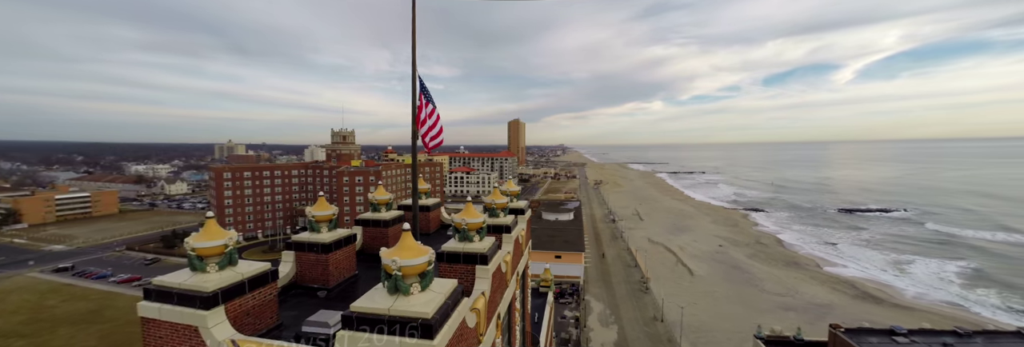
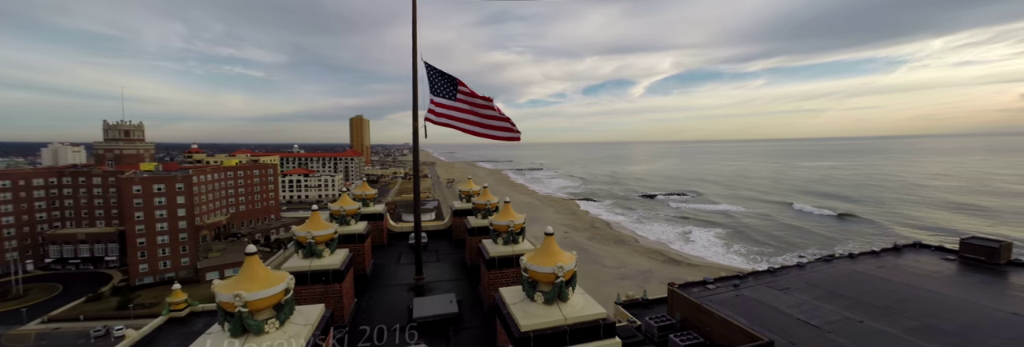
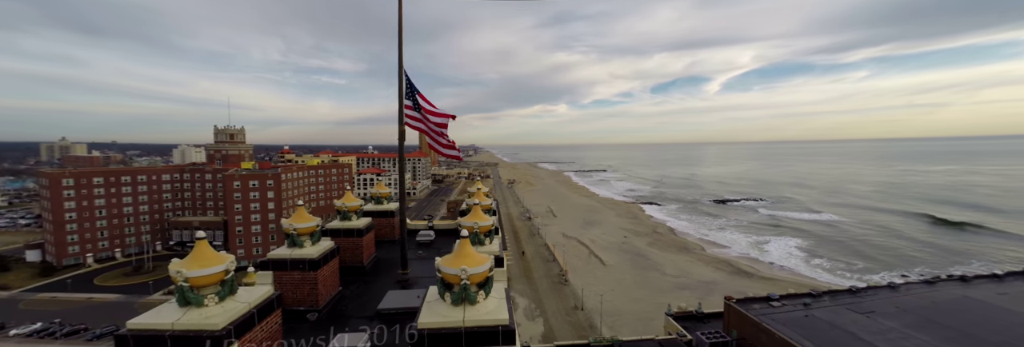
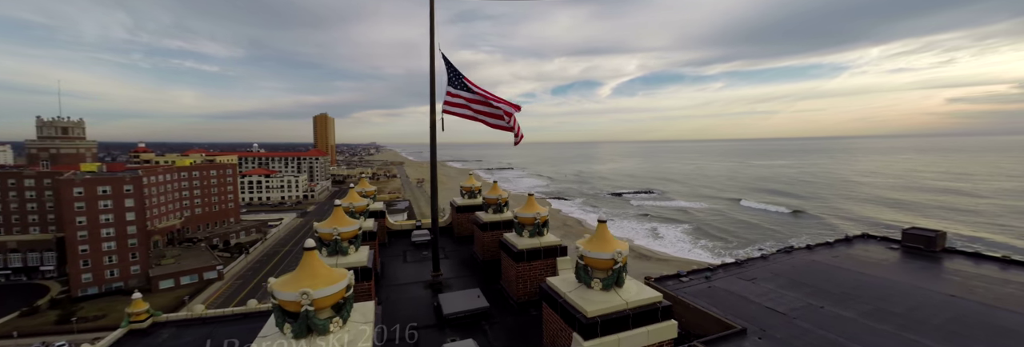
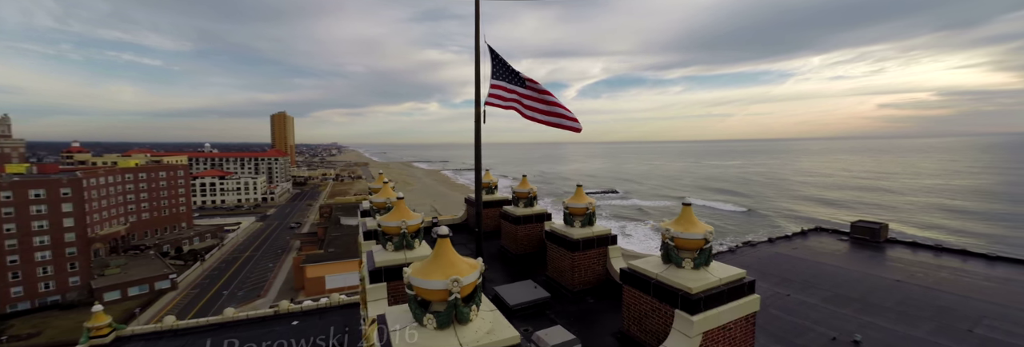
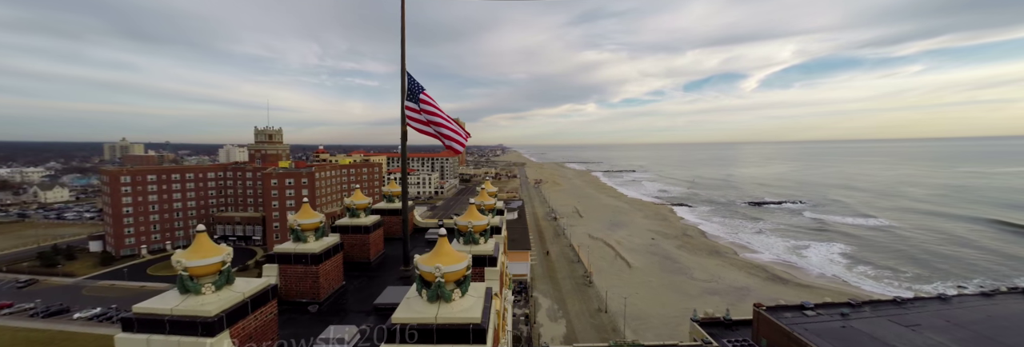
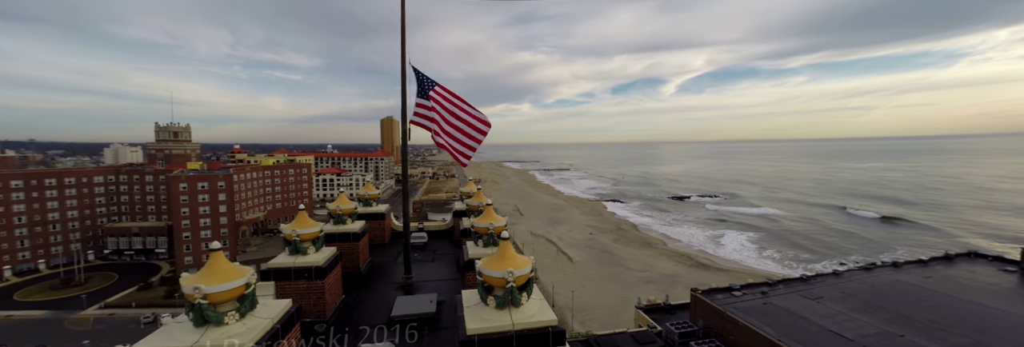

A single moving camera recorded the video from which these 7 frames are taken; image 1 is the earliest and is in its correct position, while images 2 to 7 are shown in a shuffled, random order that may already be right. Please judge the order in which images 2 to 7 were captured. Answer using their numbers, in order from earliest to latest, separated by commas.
6, 3, 7, 2, 4, 5
